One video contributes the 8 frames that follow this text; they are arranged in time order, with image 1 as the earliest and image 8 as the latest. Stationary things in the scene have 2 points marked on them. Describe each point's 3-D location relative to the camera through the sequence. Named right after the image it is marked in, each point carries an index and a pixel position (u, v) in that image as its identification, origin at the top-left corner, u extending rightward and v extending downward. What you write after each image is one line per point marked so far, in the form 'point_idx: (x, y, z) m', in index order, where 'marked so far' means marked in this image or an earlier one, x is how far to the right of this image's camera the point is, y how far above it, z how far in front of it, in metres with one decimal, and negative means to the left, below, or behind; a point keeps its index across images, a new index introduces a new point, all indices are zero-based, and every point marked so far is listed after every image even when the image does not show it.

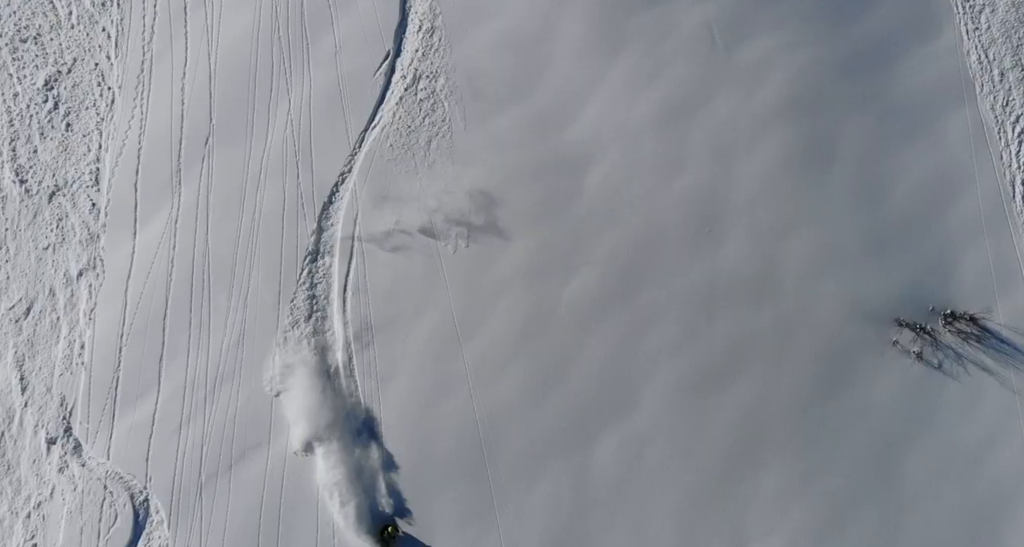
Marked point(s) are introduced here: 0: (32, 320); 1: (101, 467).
0: (-3.5, -0.3, +8.6) m
1: (-3.0, -1.4, +8.8) m
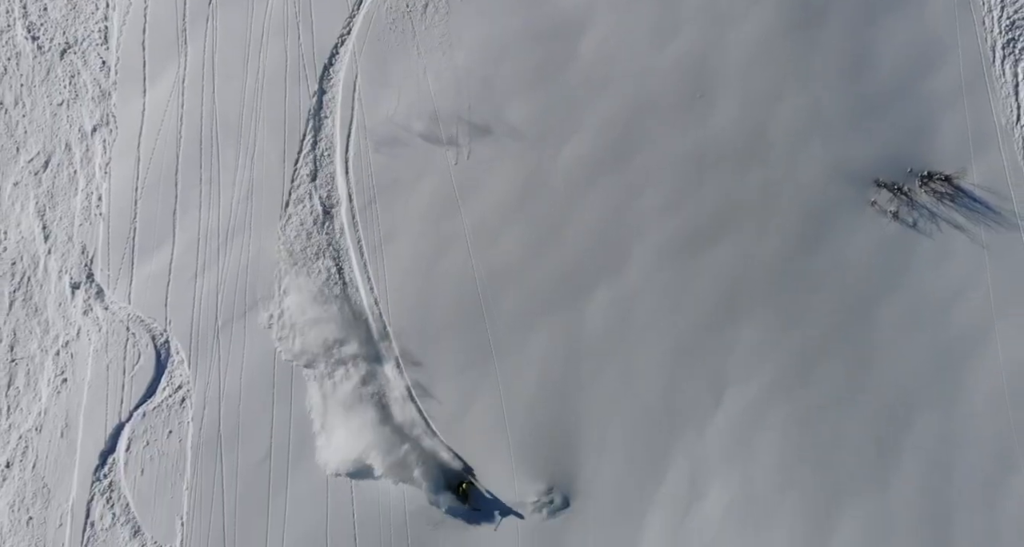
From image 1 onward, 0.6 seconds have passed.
0: (-3.5, +0.8, +9.0) m
1: (-3.1, -0.3, +9.3) m
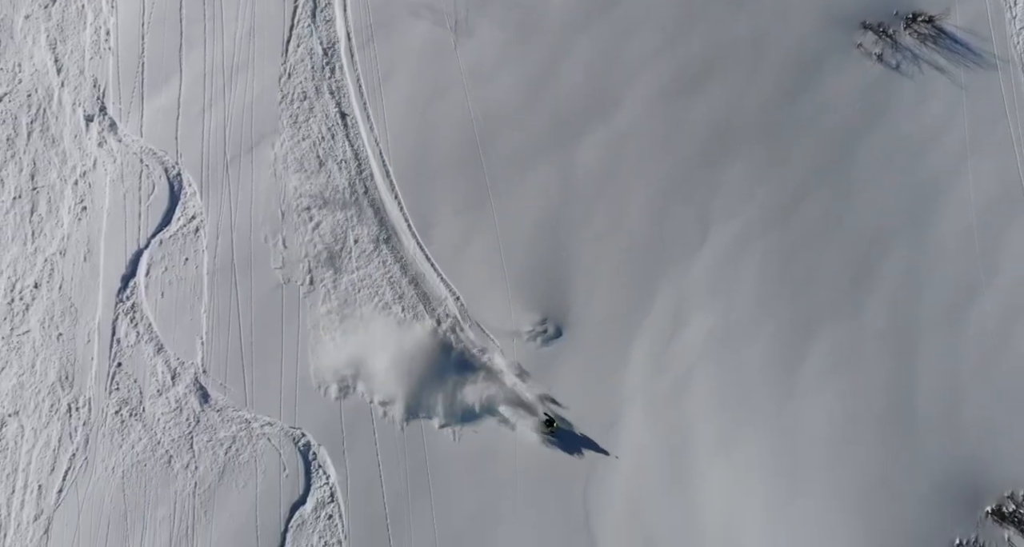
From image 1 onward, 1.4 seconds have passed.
0: (-3.5, +2.1, +9.2) m
1: (-3.1, +1.1, +9.7) m
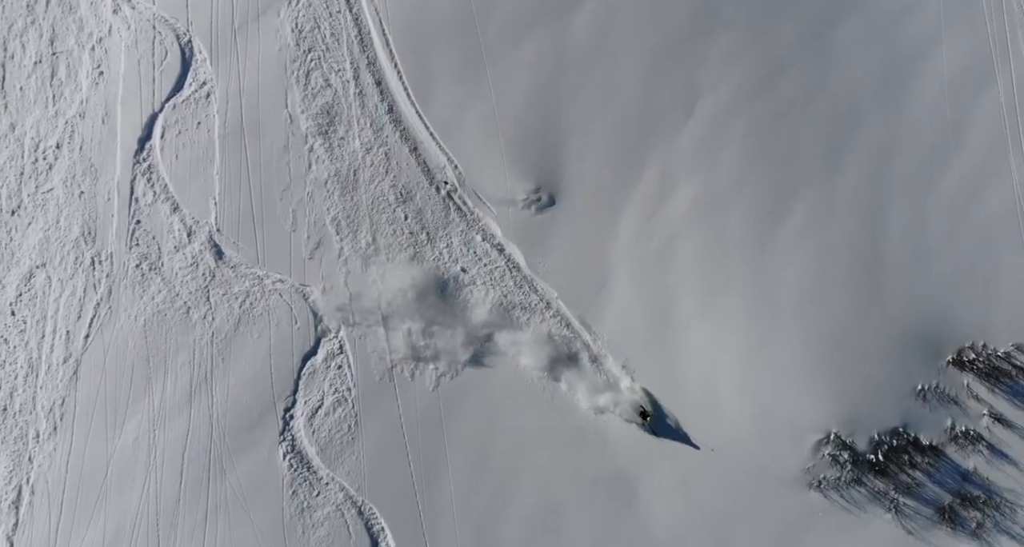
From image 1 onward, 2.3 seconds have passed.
0: (-3.5, +3.2, +9.6) m
1: (-3.1, +2.3, +10.2) m
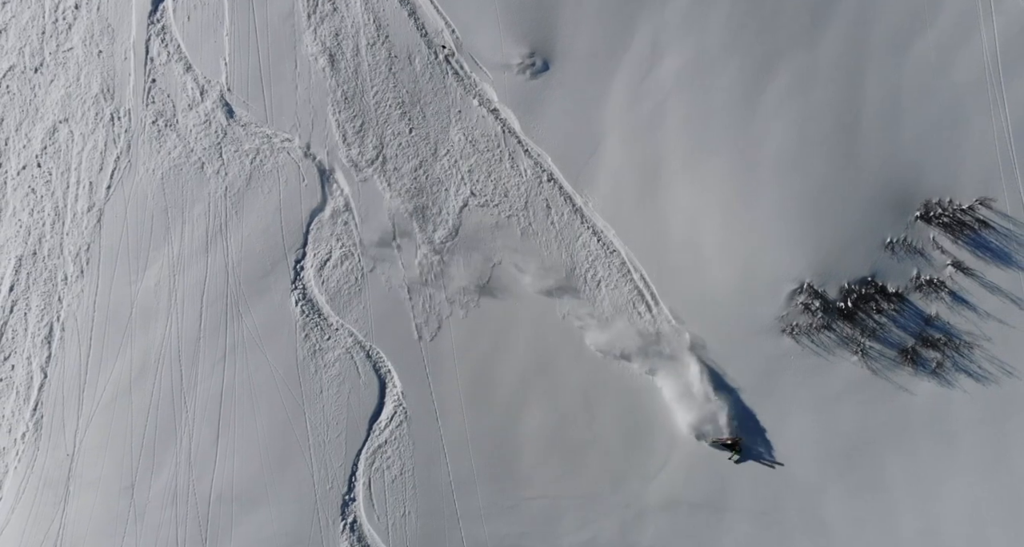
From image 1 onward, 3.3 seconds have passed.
0: (-3.6, +4.5, +10.0) m
1: (-3.1, +3.6, +10.7) m
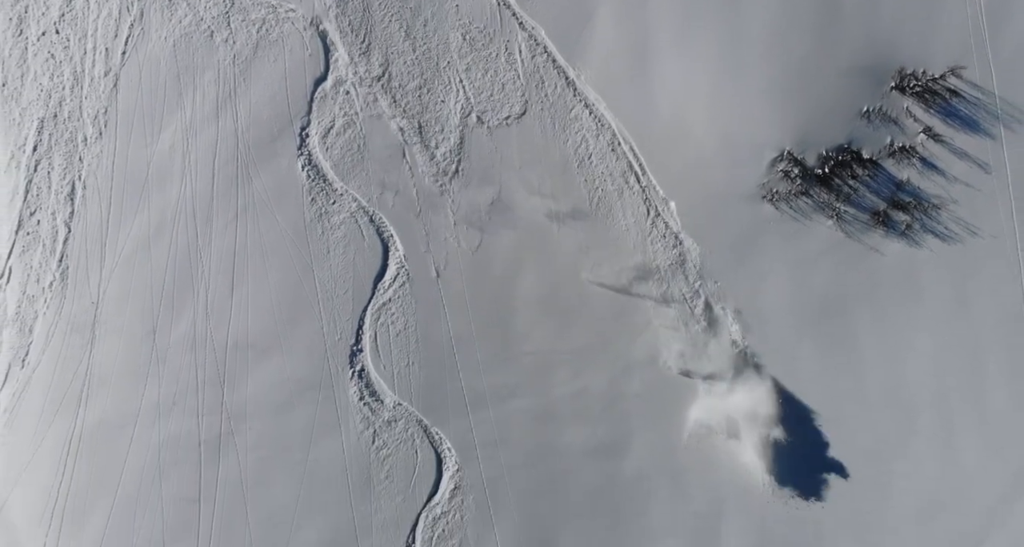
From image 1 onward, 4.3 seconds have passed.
0: (-3.6, +5.7, +10.2) m
1: (-3.2, +4.9, +11.0) m
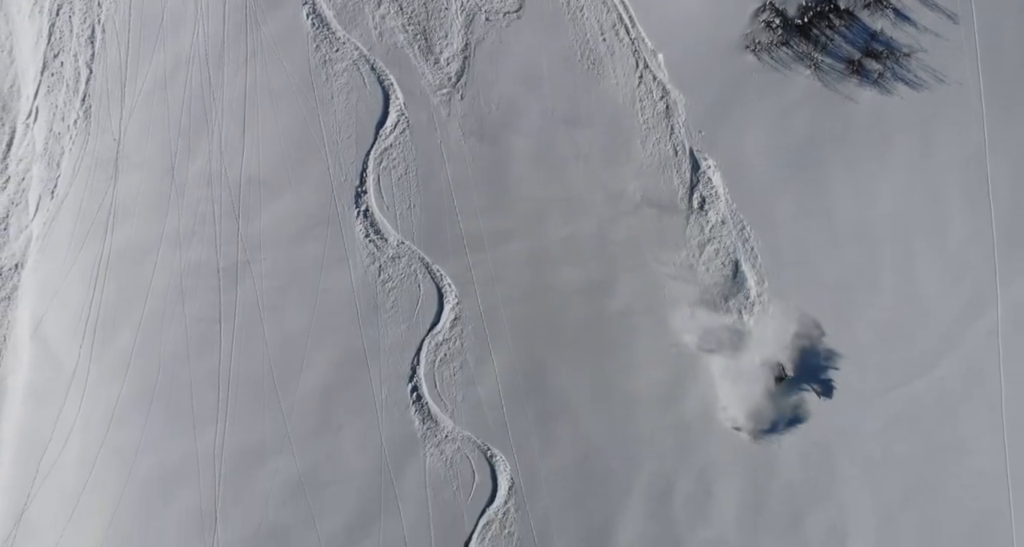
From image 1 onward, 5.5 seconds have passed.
0: (-3.6, +7.2, +10.4) m
1: (-3.2, +6.4, +11.3) m
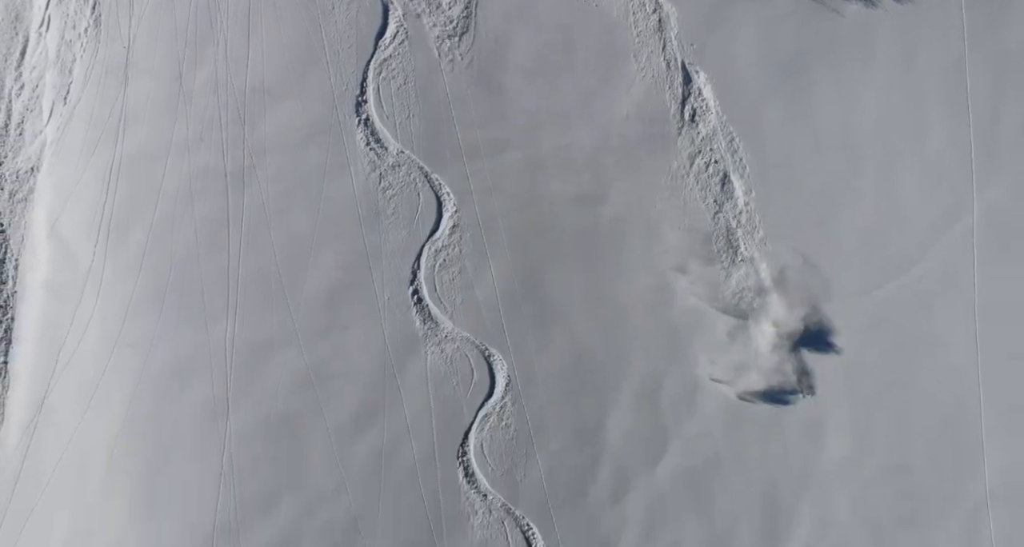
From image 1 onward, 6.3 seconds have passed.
0: (-3.6, +8.1, +10.5) m
1: (-3.2, +7.4, +11.4) m
